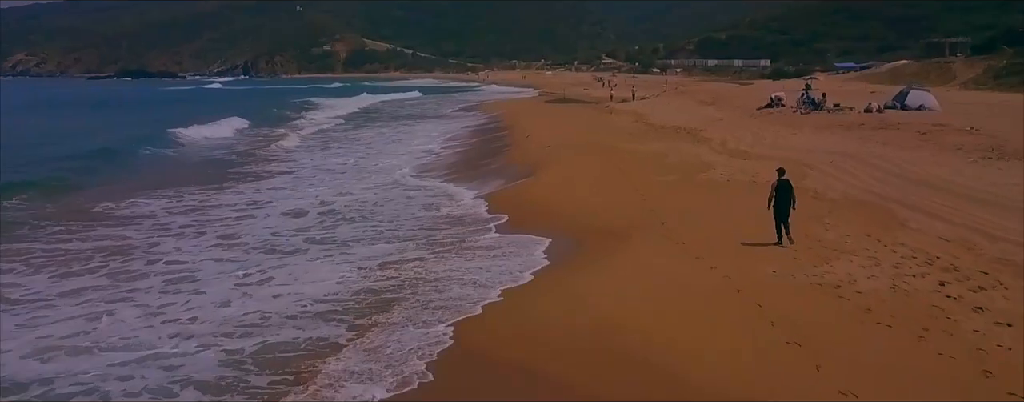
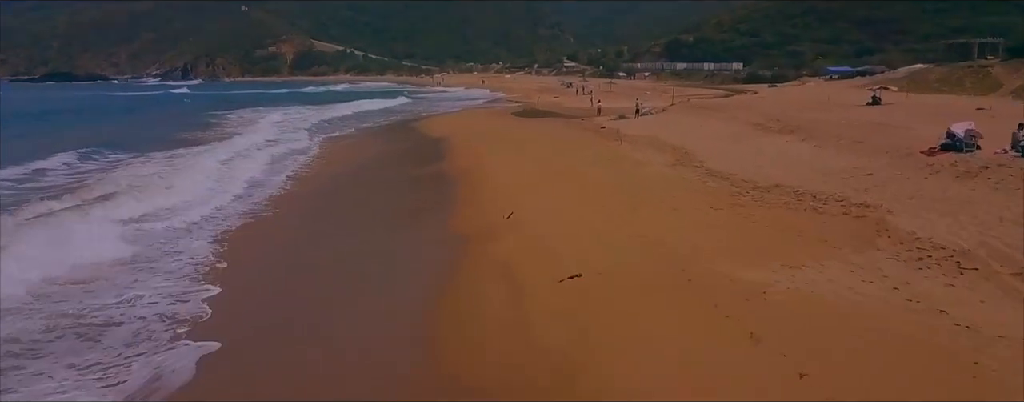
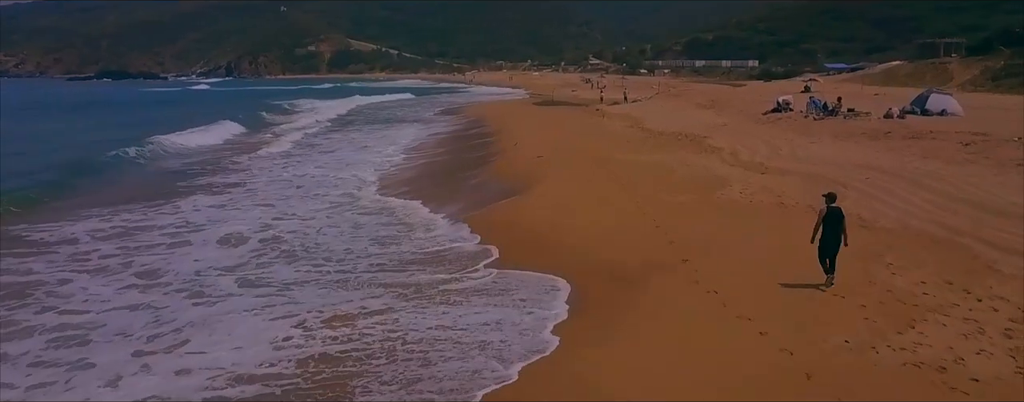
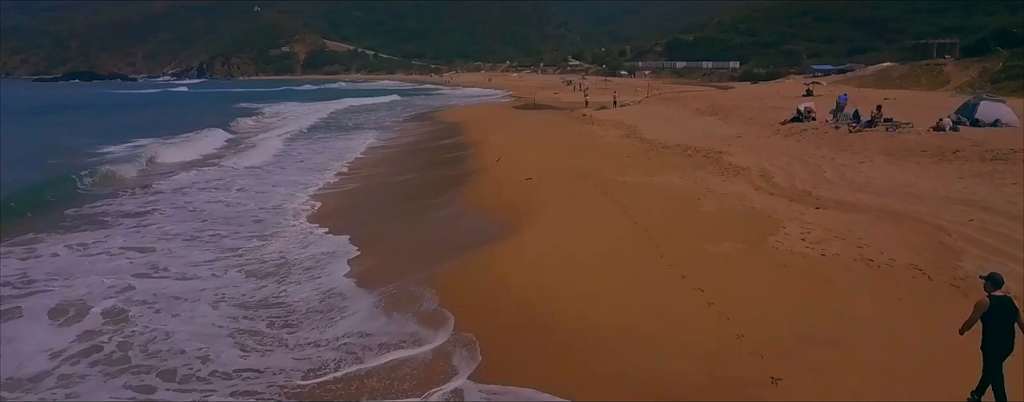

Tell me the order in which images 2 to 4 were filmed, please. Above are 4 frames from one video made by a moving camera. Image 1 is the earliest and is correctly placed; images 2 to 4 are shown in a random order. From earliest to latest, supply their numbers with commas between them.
3, 4, 2
